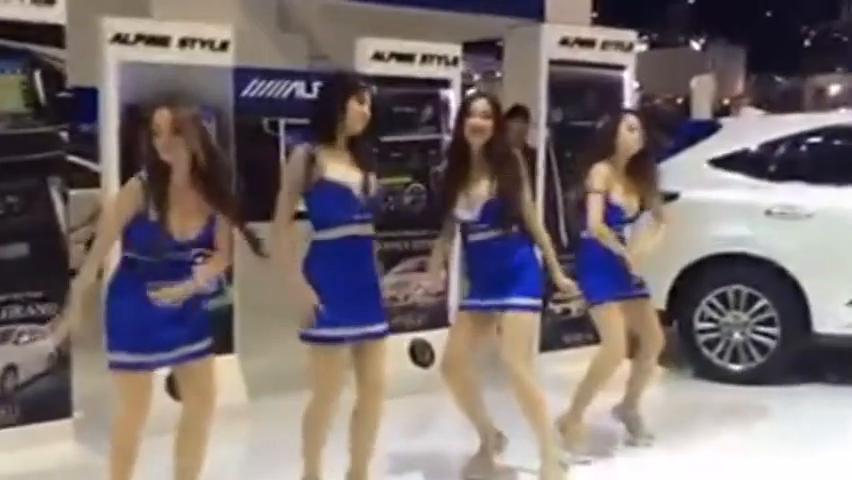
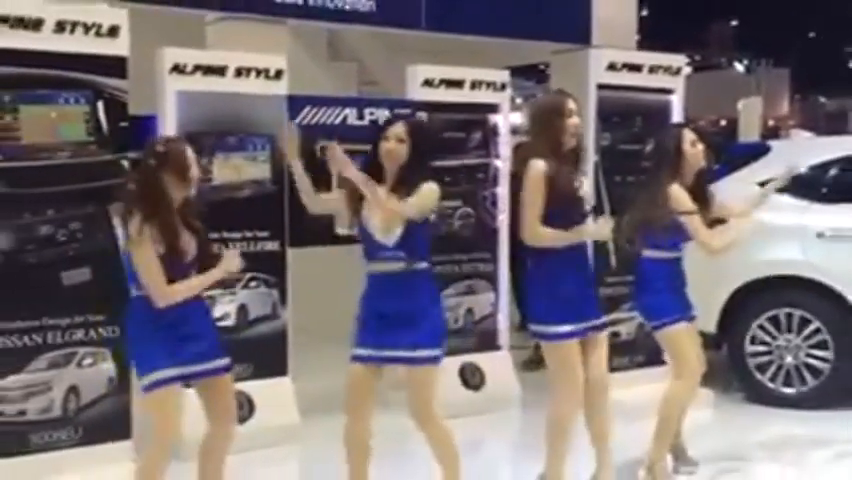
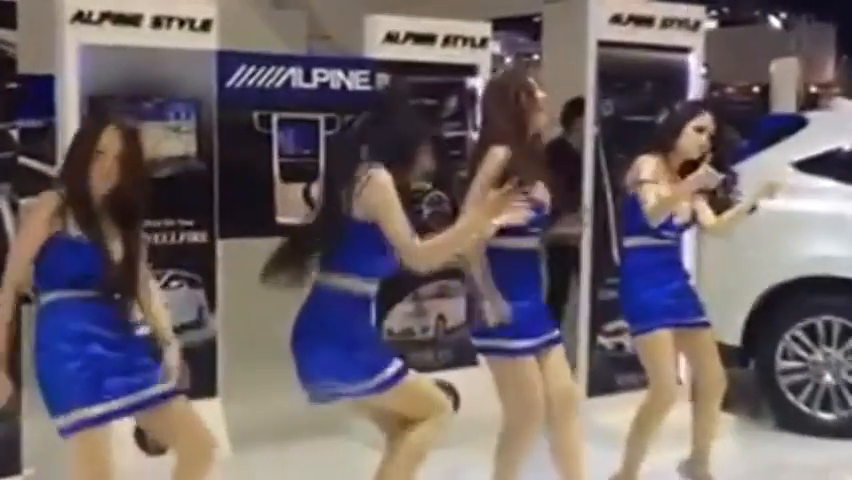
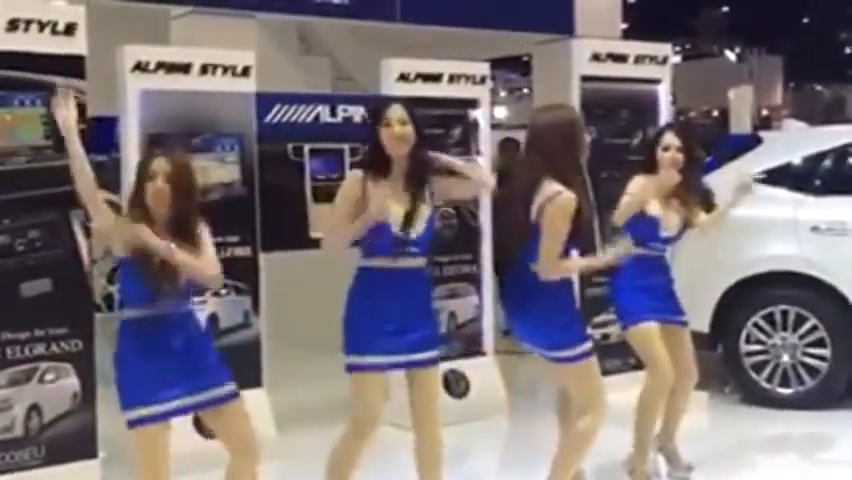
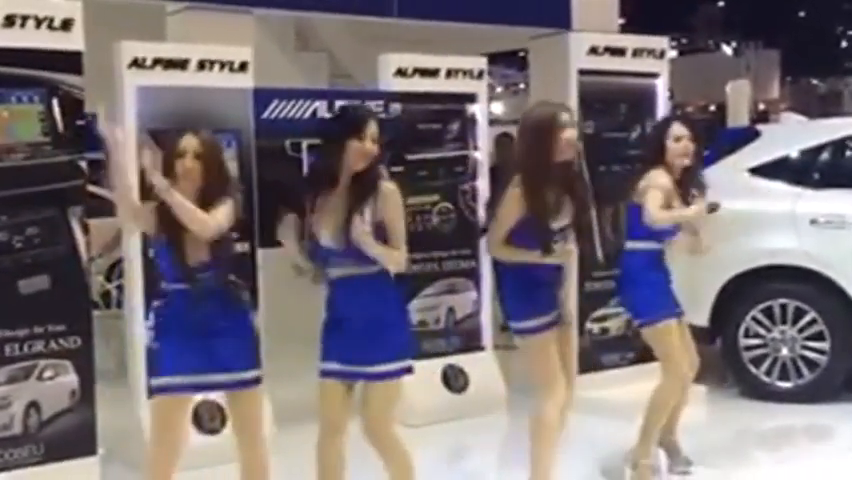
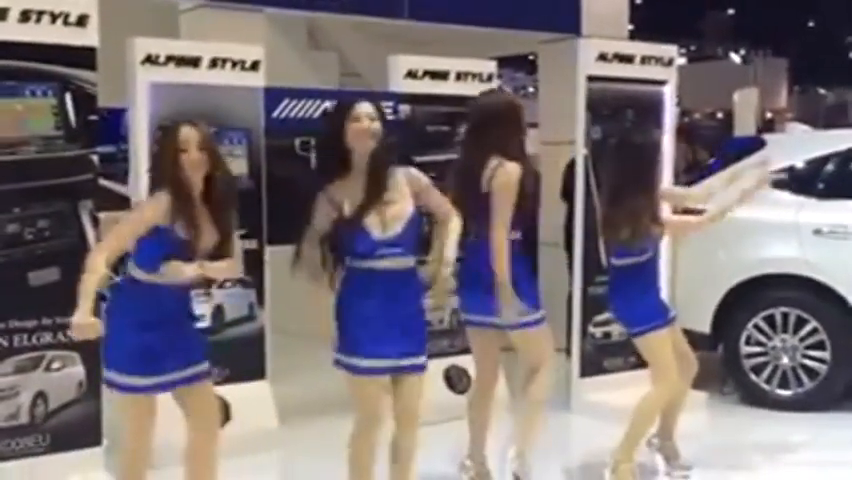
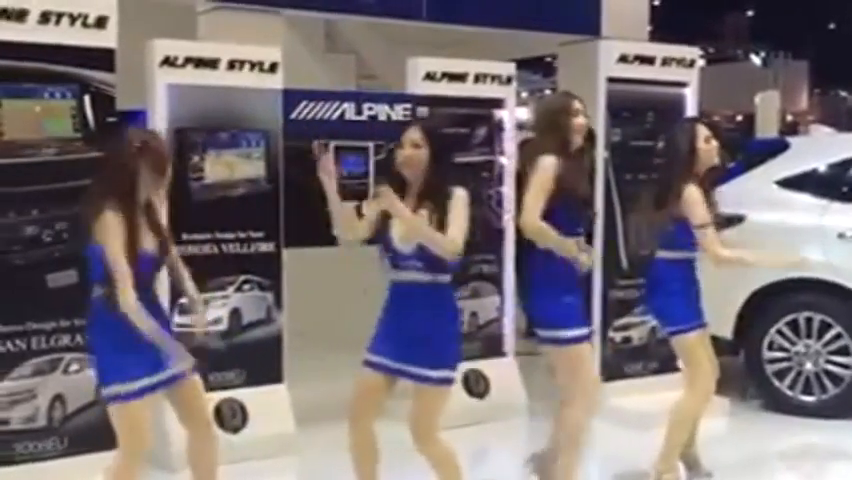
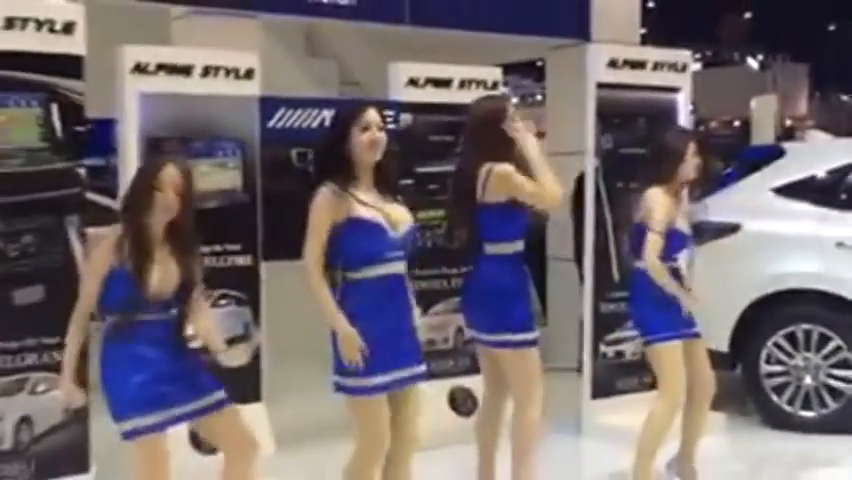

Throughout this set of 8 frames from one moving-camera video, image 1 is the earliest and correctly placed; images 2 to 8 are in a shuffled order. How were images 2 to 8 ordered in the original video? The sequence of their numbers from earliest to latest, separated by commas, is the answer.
3, 8, 6, 4, 5, 7, 2
